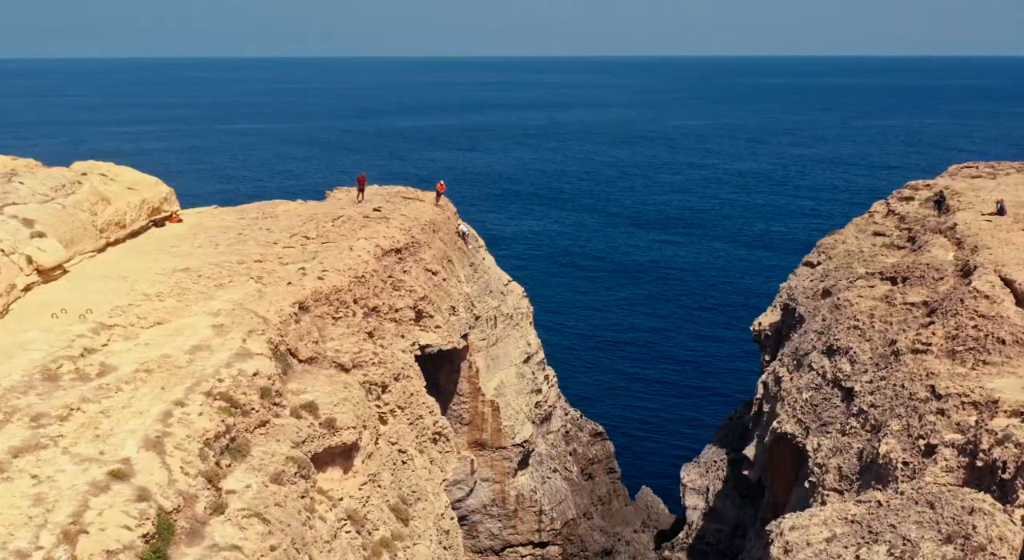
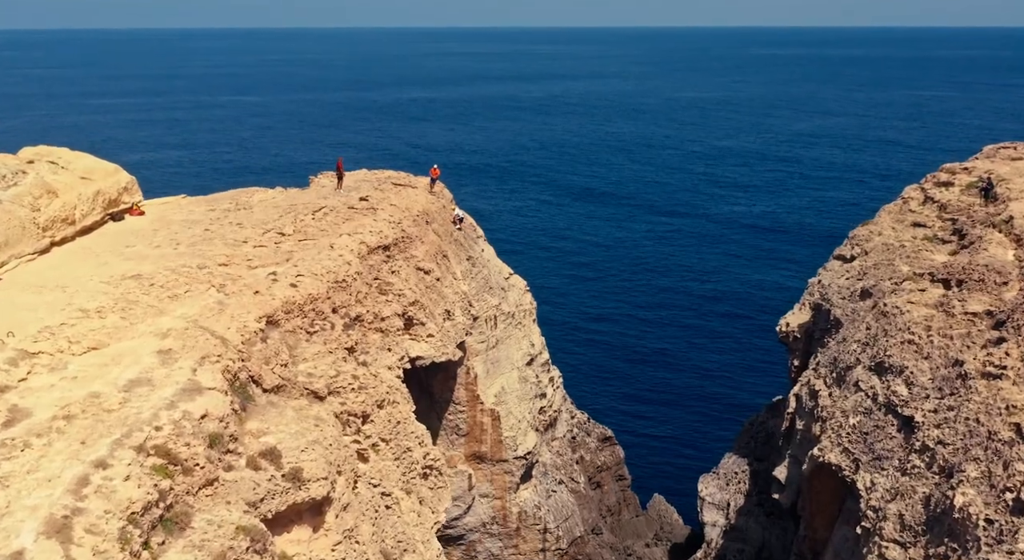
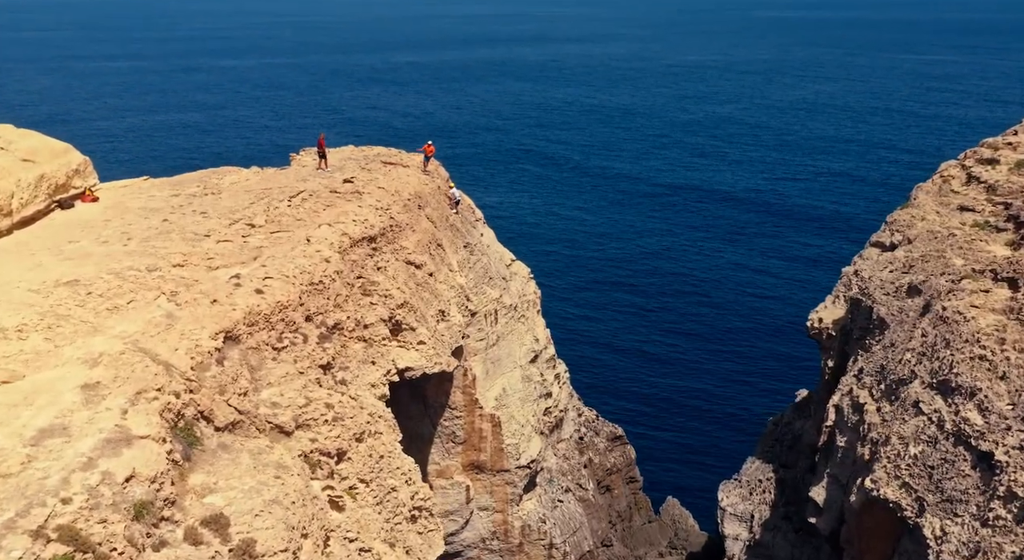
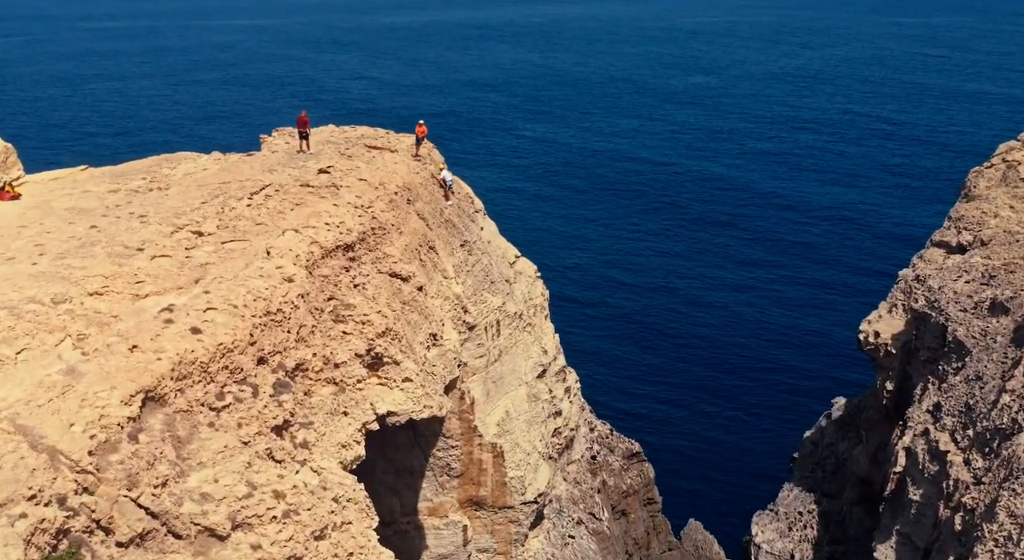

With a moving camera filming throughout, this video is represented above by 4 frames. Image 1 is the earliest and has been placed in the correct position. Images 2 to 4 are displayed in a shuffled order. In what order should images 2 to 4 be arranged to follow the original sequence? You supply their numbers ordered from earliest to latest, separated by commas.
2, 3, 4
